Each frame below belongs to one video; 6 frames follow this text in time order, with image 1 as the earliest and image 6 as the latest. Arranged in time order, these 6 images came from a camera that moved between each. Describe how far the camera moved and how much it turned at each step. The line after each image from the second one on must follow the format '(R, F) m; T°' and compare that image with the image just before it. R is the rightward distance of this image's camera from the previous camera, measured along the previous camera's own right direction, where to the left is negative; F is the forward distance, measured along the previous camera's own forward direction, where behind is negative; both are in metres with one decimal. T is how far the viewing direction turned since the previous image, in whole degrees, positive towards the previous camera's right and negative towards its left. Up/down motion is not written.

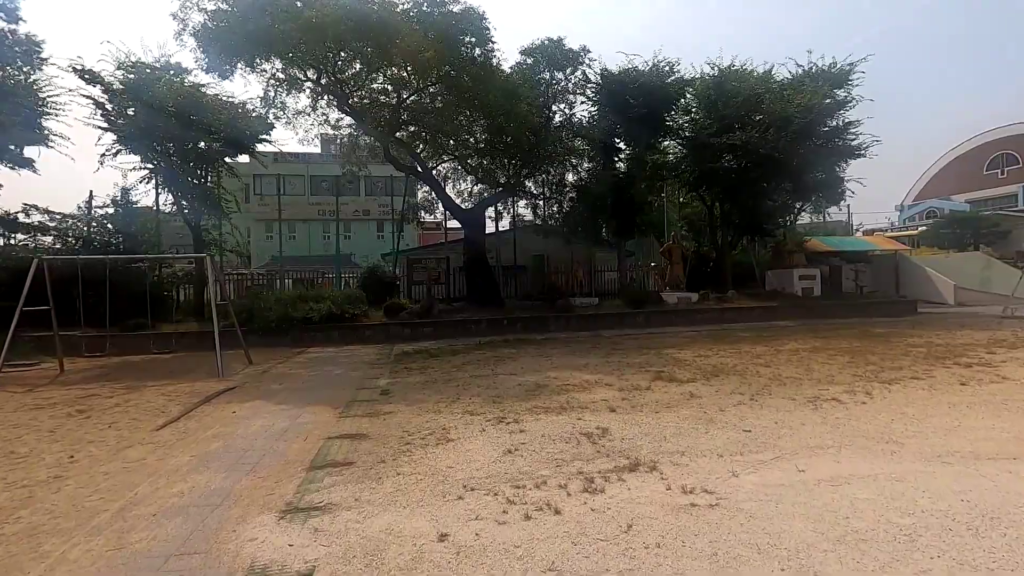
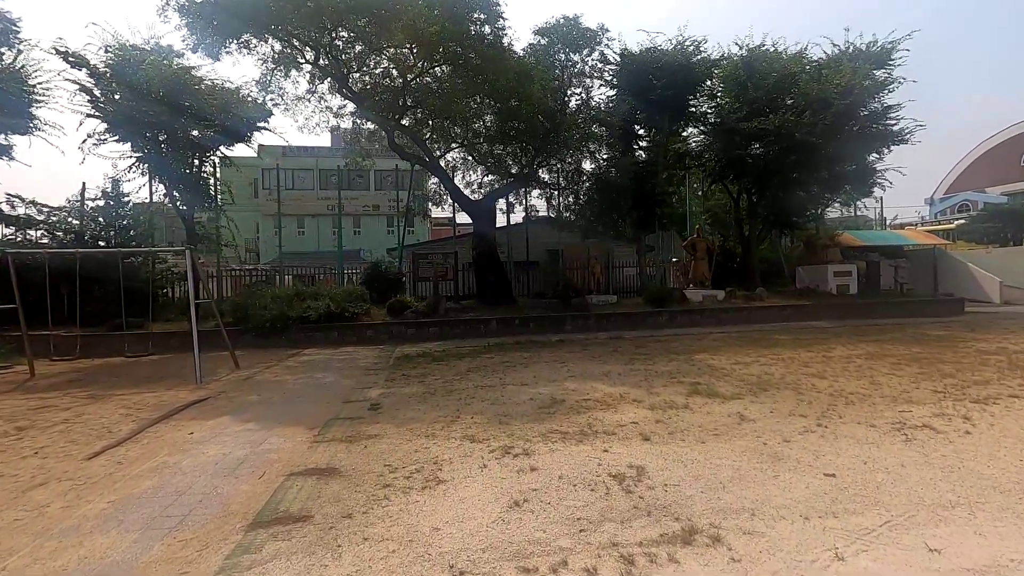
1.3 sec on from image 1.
(0.0, +1.3) m; -1°
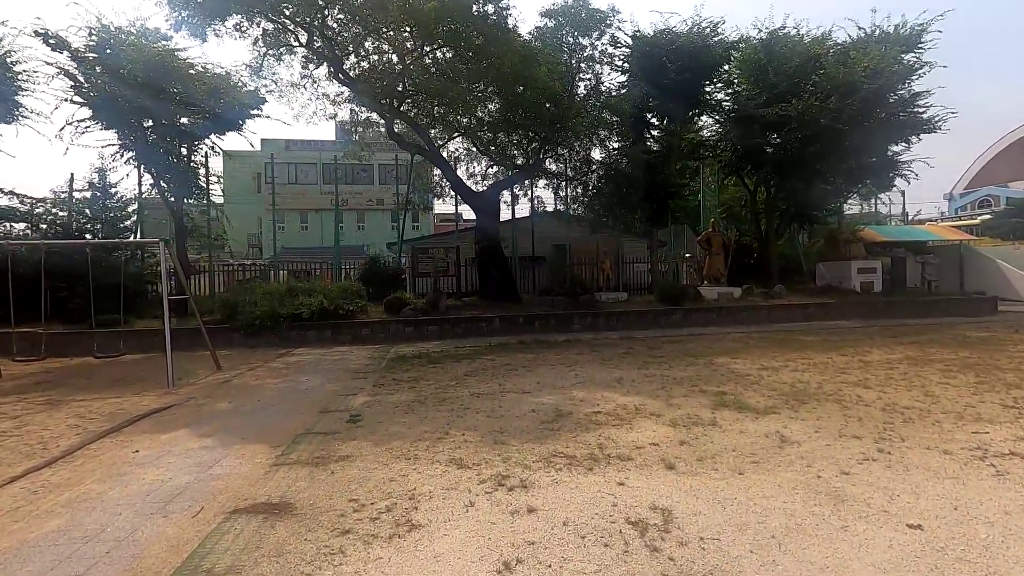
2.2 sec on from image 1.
(+0.1, +1.0) m; -1°
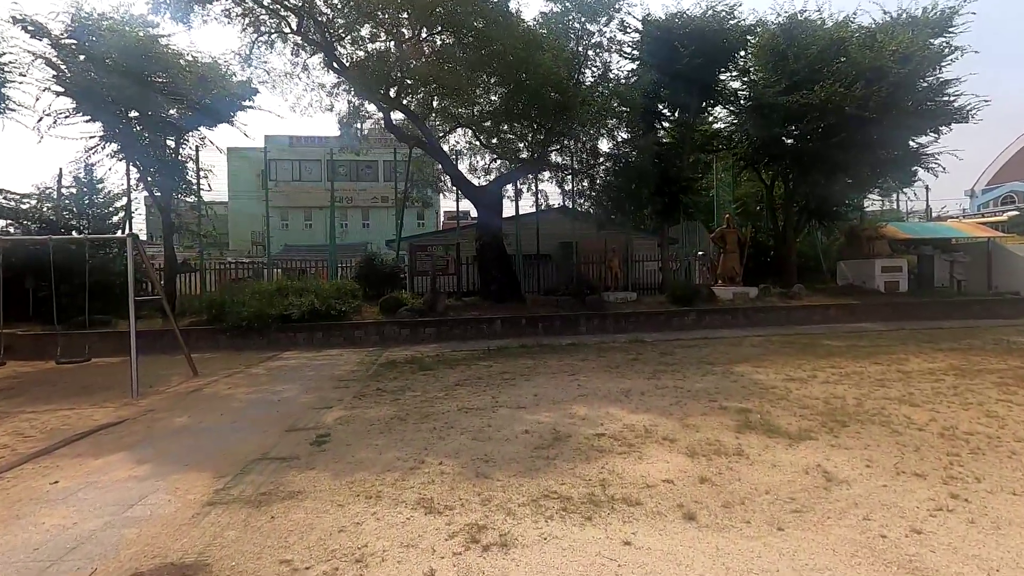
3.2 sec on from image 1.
(+0.2, +0.9) m; -1°
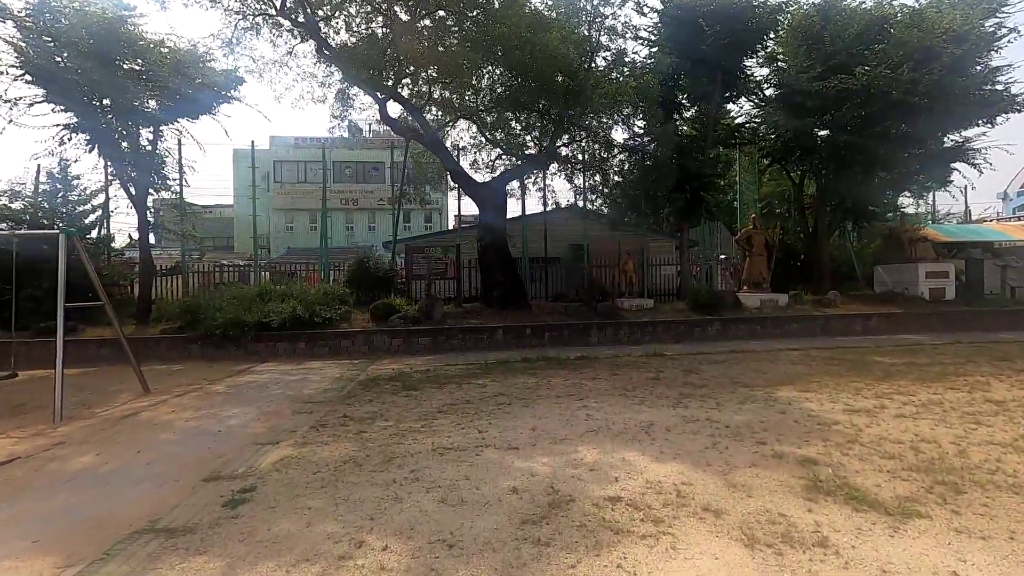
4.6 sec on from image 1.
(+0.2, +1.5) m; -1°
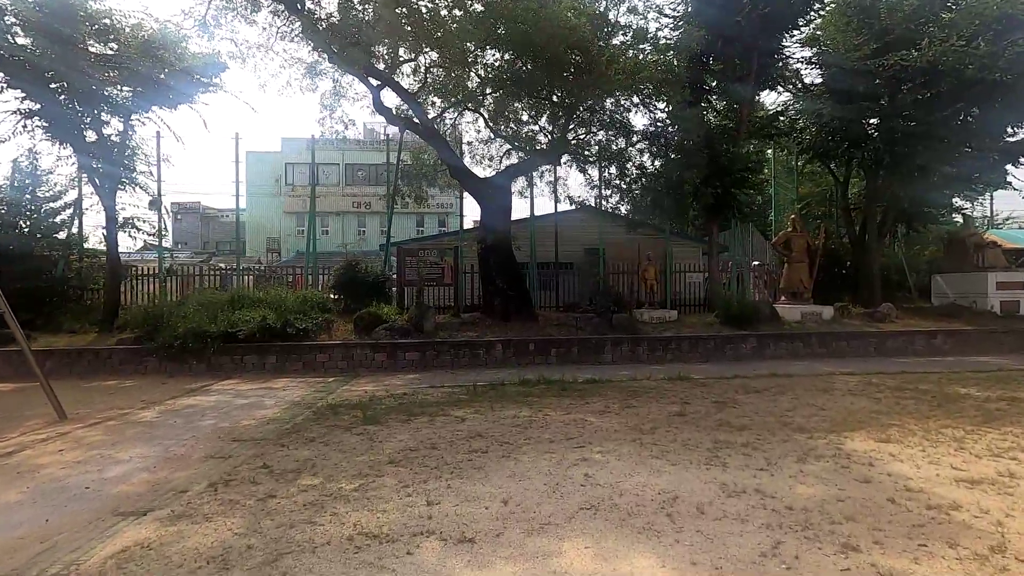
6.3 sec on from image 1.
(+0.4, +1.8) m; -2°
